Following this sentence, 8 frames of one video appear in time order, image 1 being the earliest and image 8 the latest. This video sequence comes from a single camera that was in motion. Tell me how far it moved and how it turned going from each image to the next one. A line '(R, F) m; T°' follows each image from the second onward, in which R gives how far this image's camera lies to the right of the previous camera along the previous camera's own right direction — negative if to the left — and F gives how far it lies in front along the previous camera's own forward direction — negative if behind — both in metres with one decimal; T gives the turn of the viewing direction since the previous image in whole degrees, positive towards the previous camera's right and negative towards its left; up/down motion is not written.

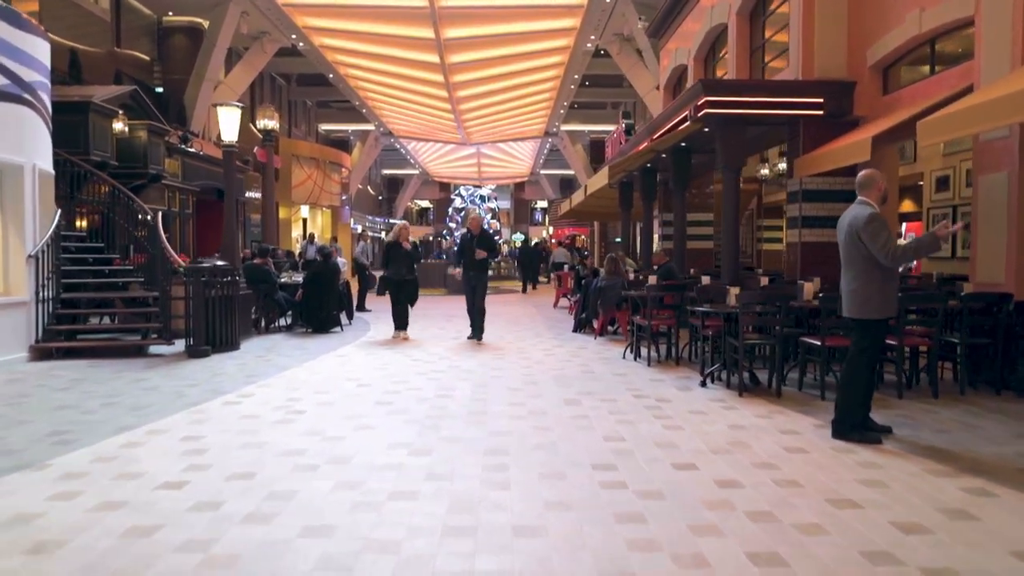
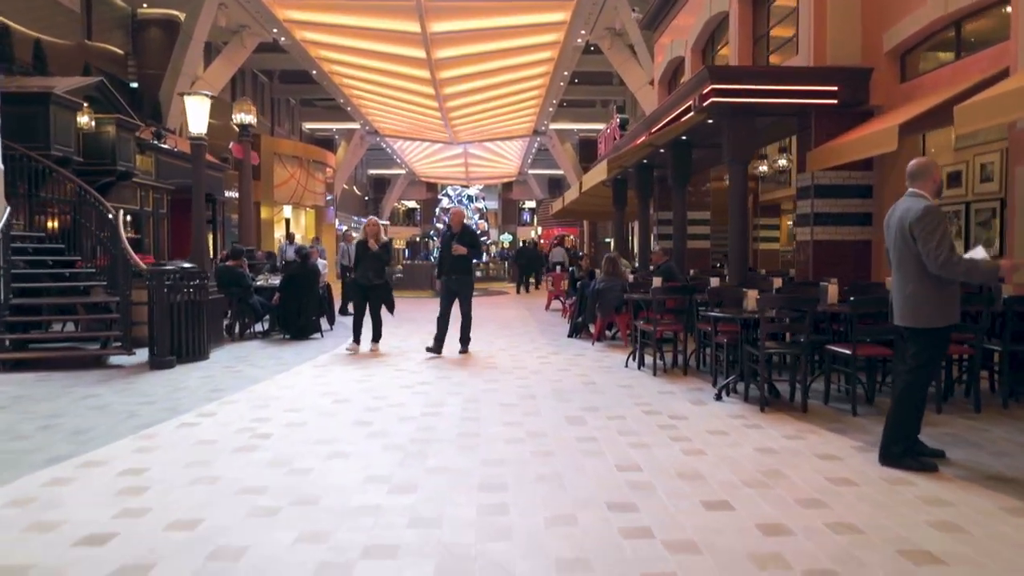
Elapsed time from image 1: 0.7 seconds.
(-0.1, +0.8) m; +1°
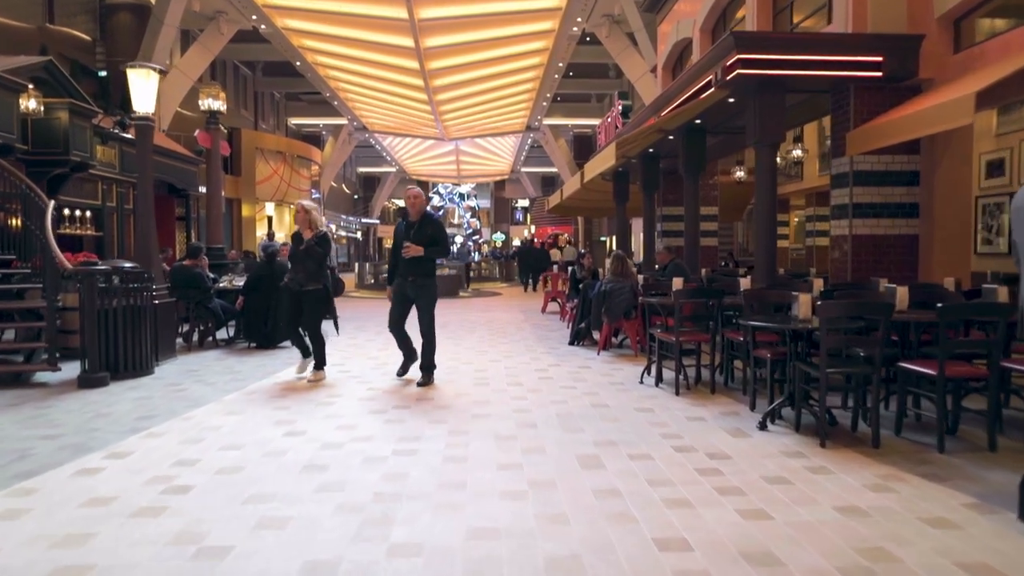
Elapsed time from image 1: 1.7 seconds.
(0.0, +1.4) m; +1°
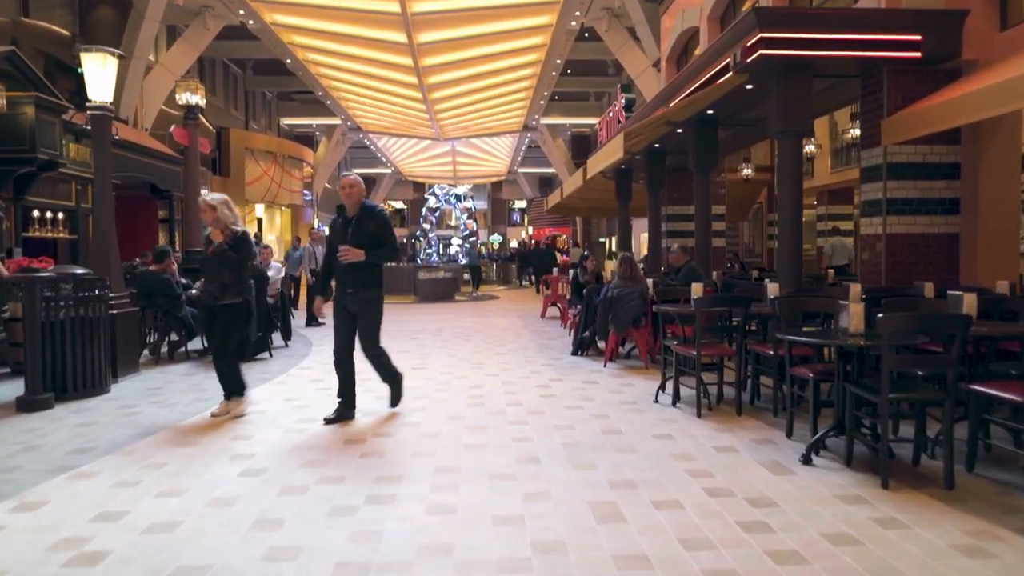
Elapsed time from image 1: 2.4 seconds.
(0.0, +0.9) m; 0°
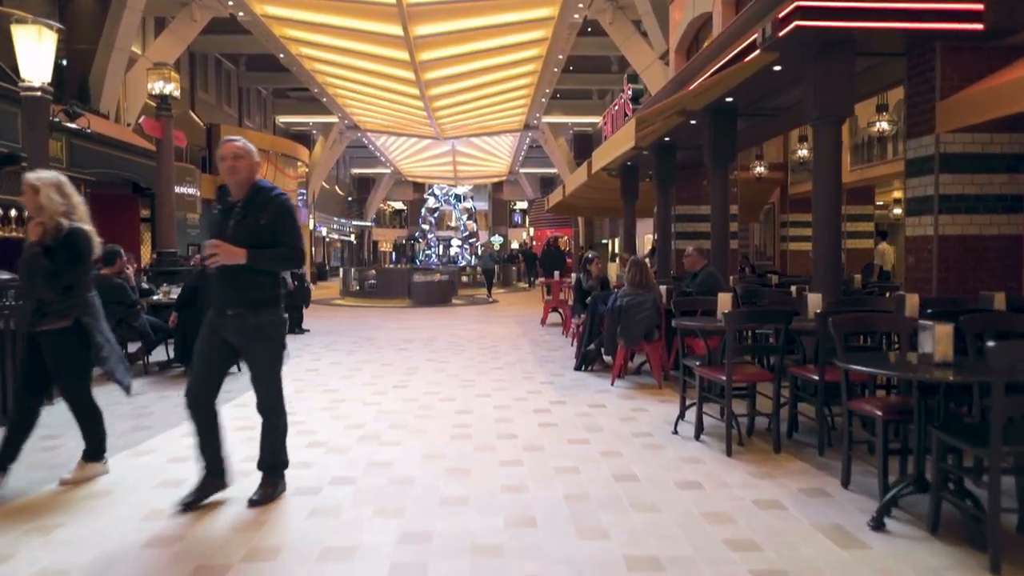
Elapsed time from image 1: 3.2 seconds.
(+0.1, +1.1) m; 0°
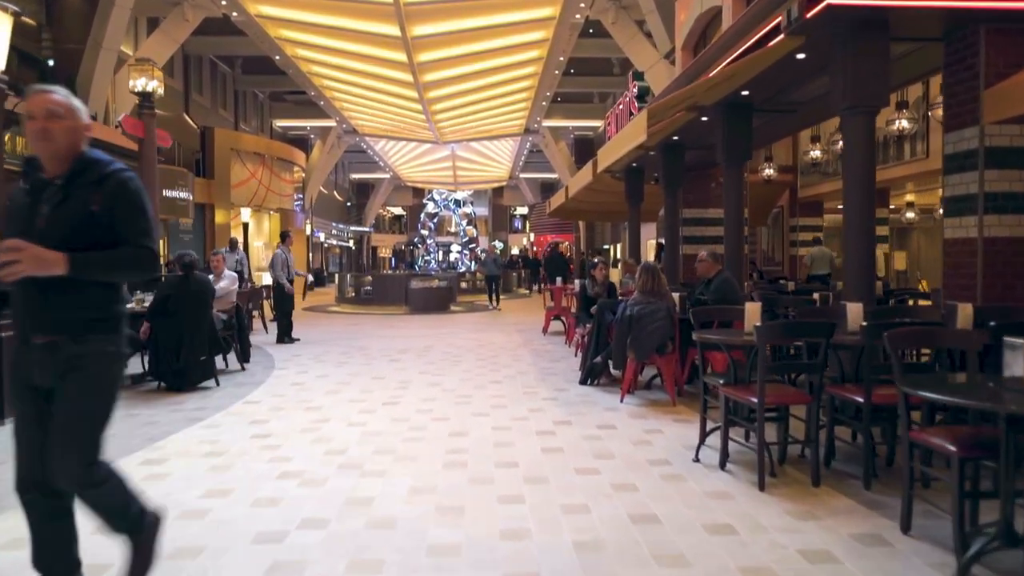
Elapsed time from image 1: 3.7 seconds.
(0.0, +0.7) m; 0°
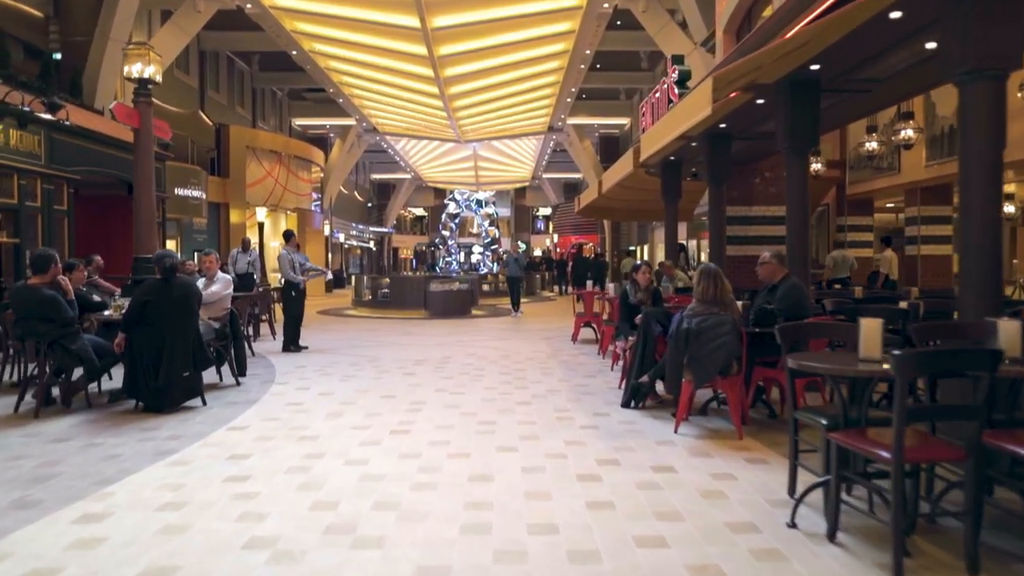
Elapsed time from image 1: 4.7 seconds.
(-0.1, +1.2) m; -2°
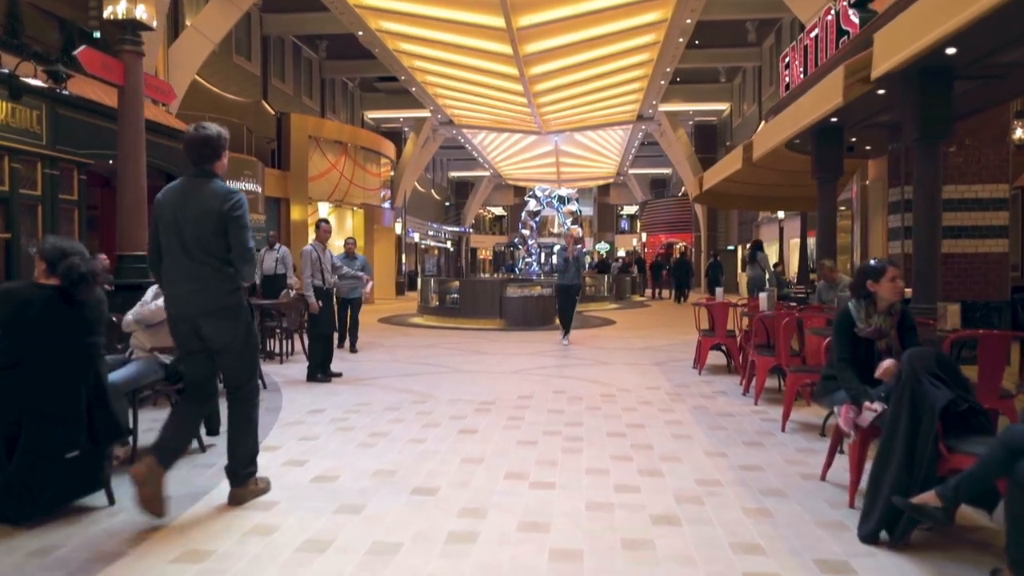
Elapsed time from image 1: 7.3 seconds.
(-0.3, +3.4) m; -6°
